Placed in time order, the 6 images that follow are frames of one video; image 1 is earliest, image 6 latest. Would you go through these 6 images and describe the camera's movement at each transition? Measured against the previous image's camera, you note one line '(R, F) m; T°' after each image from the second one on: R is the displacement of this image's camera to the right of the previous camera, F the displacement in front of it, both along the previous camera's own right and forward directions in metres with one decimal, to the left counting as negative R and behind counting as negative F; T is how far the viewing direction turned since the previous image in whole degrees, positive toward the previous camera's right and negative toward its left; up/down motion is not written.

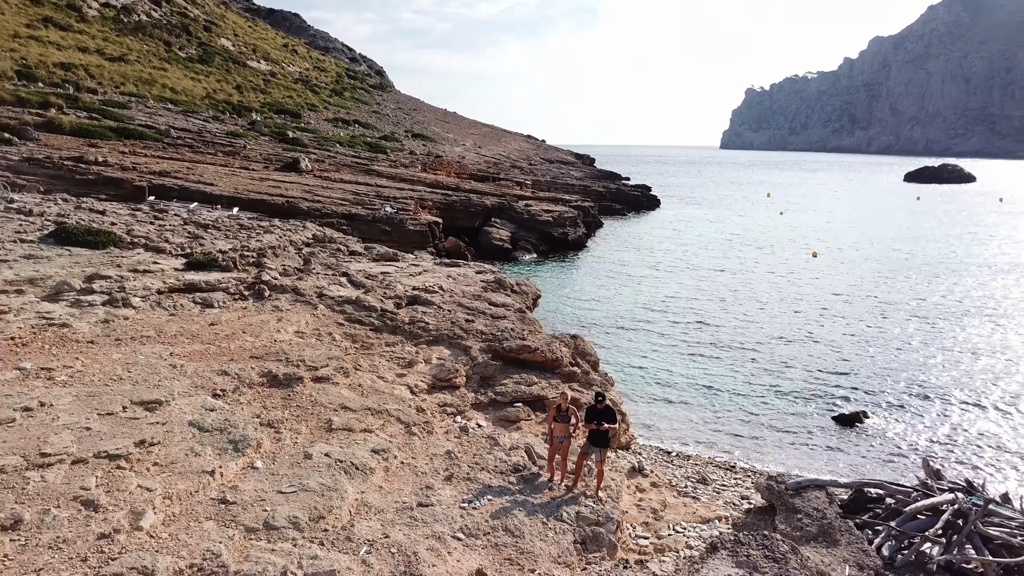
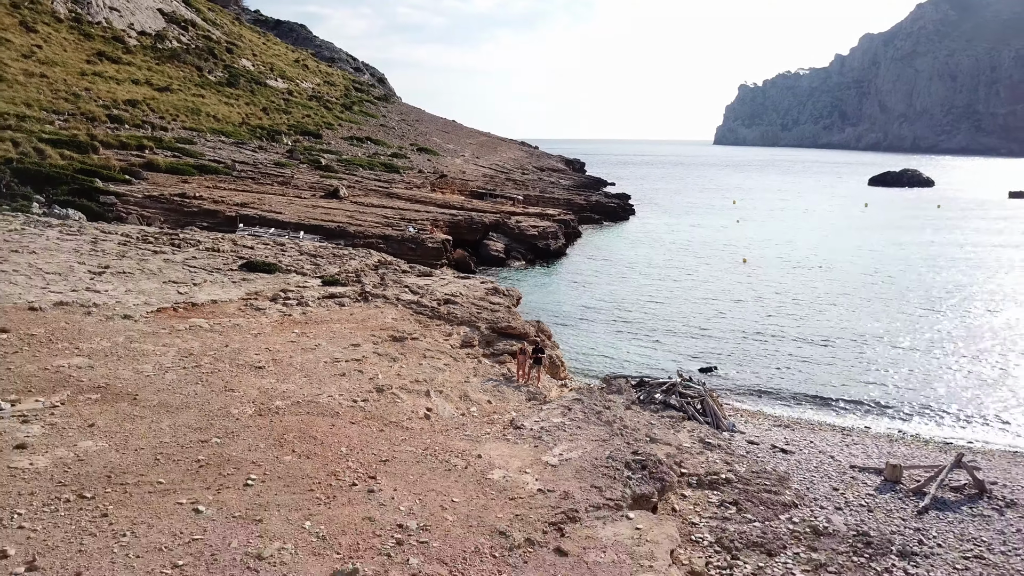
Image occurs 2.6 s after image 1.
(+0.1, -7.7) m; 0°
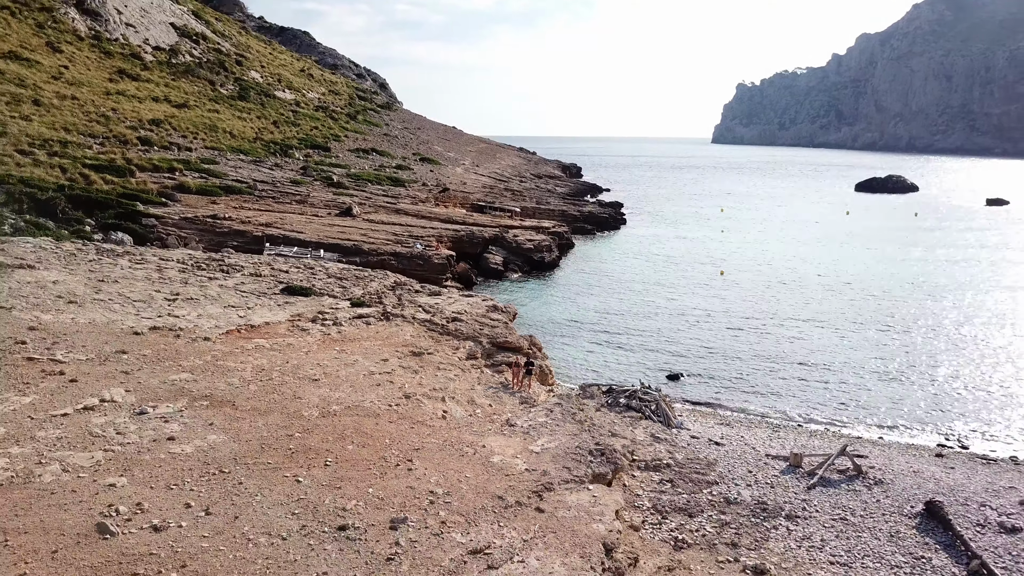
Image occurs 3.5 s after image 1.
(+0.1, -3.4) m; 0°
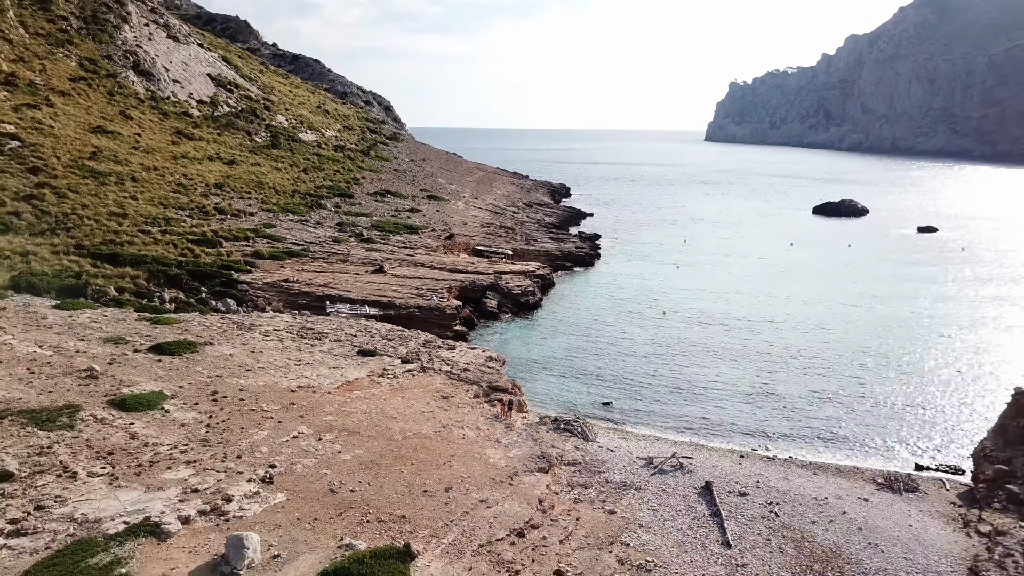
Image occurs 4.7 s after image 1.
(+0.3, -12.3) m; 0°
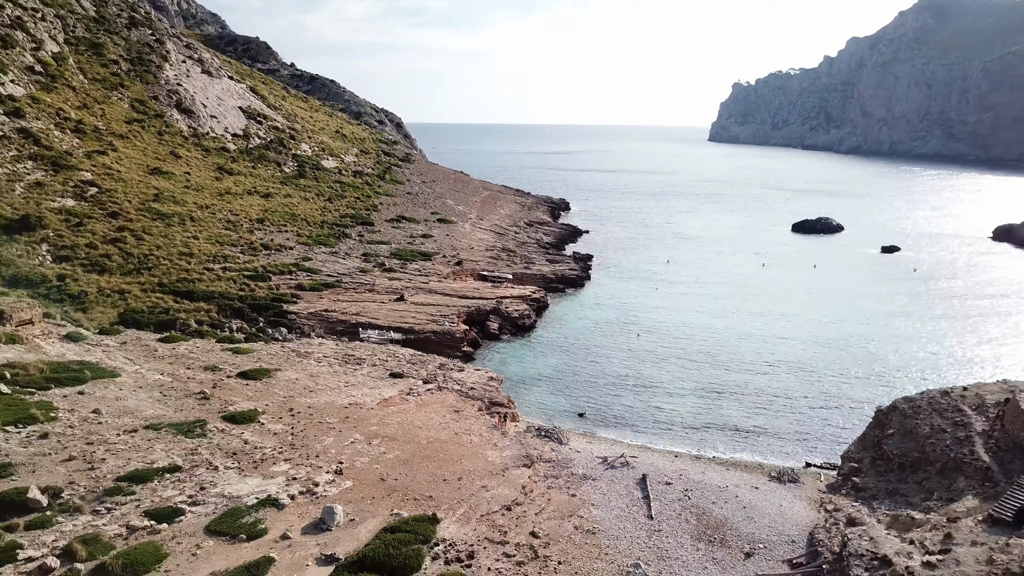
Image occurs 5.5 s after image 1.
(+0.5, -10.0) m; 0°
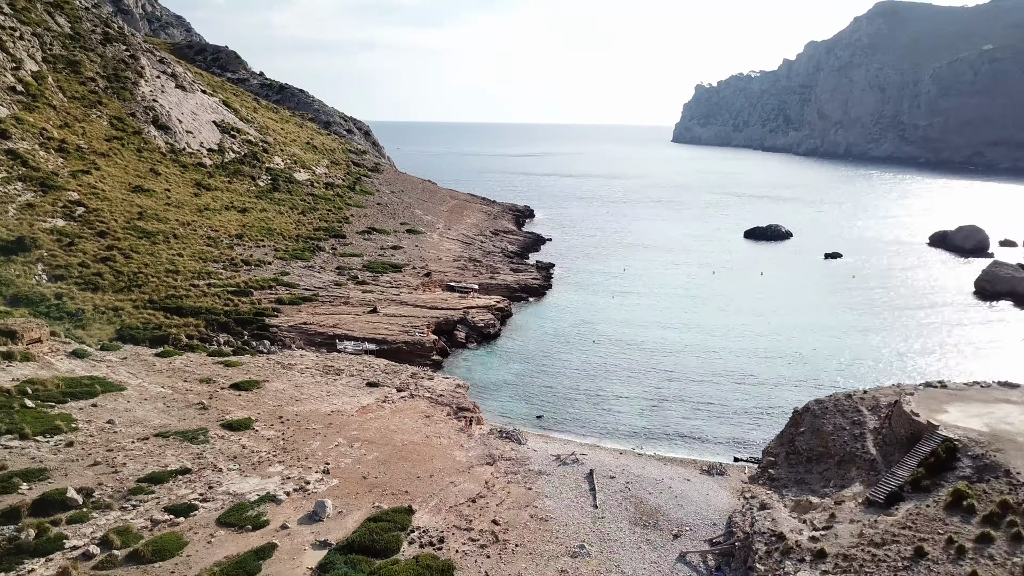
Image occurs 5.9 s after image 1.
(+0.2, -5.1) m; +2°
